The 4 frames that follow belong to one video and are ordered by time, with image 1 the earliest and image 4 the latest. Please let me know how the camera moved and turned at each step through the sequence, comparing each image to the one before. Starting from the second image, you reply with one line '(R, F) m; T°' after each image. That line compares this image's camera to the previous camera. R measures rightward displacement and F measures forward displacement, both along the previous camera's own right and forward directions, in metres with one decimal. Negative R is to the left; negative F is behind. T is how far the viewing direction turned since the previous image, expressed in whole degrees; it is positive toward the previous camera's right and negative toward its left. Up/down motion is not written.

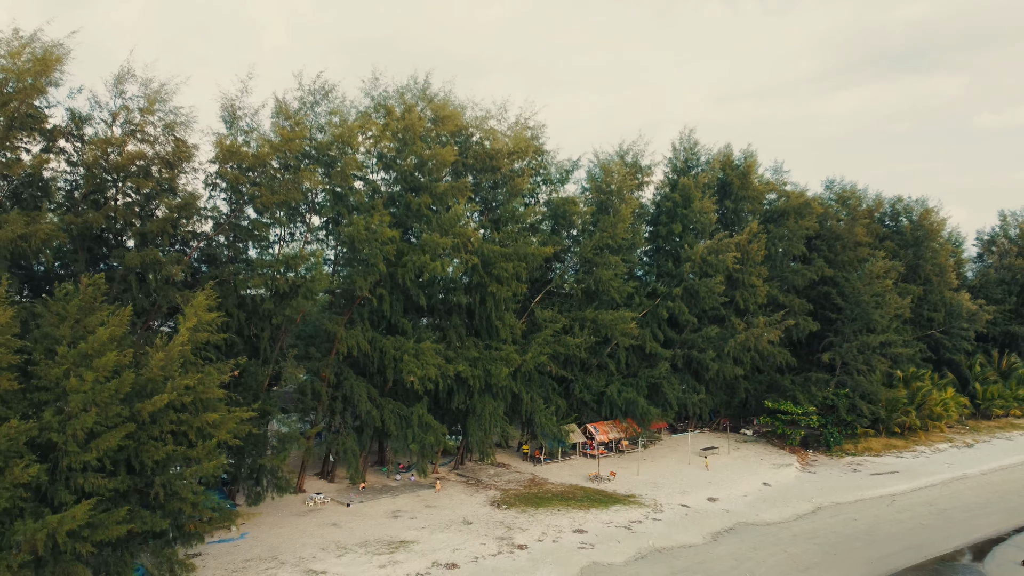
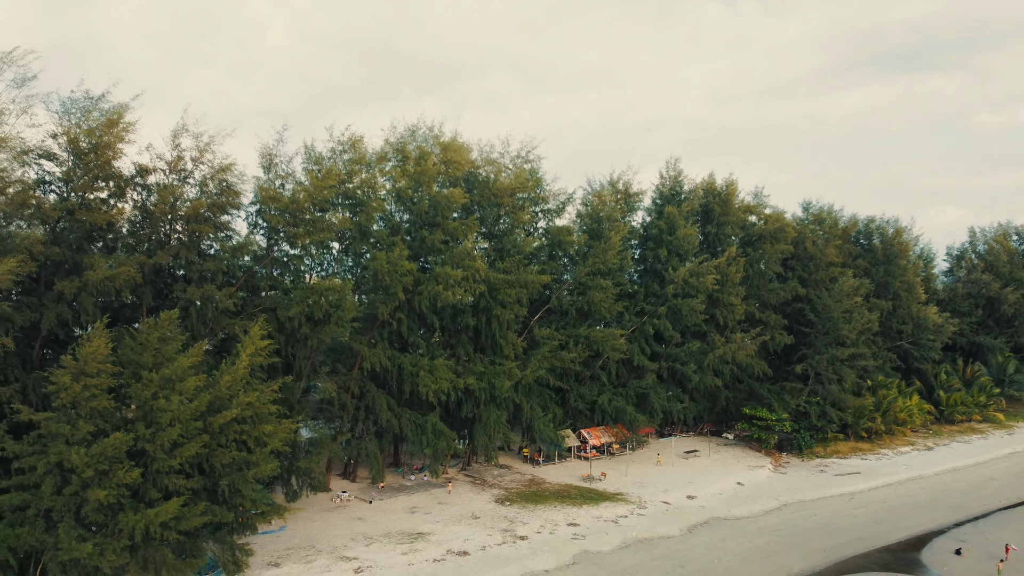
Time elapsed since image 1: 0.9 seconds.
(-0.1, -2.7) m; 0°
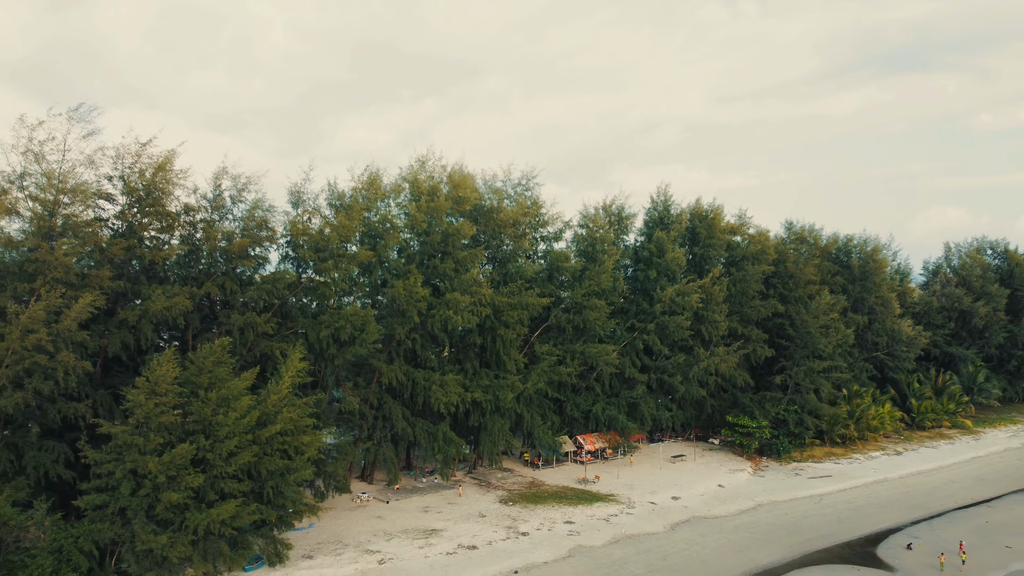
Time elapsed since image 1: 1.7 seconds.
(-0.1, -2.6) m; 0°
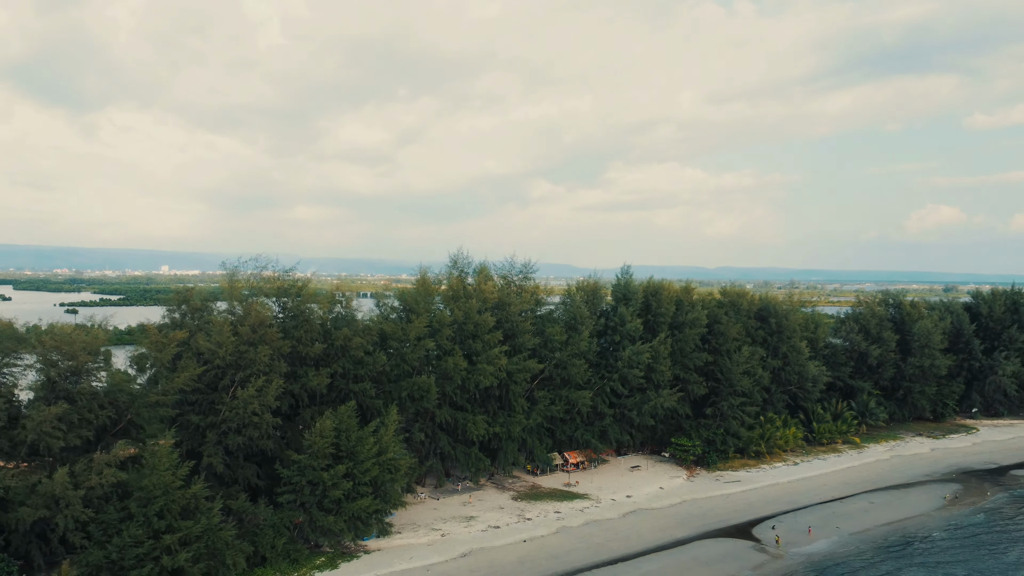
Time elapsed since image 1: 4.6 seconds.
(-0.6, -12.8) m; 0°
